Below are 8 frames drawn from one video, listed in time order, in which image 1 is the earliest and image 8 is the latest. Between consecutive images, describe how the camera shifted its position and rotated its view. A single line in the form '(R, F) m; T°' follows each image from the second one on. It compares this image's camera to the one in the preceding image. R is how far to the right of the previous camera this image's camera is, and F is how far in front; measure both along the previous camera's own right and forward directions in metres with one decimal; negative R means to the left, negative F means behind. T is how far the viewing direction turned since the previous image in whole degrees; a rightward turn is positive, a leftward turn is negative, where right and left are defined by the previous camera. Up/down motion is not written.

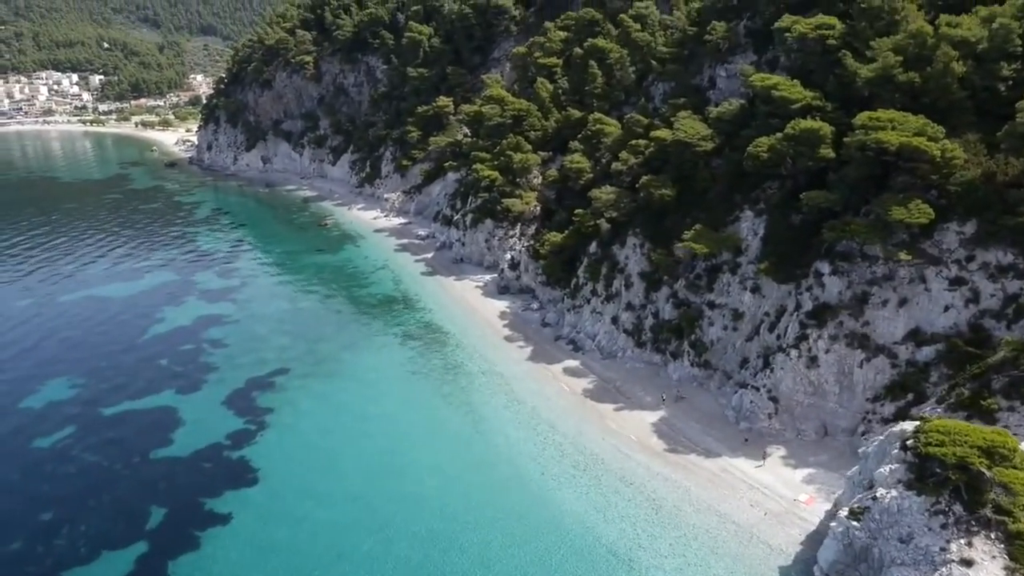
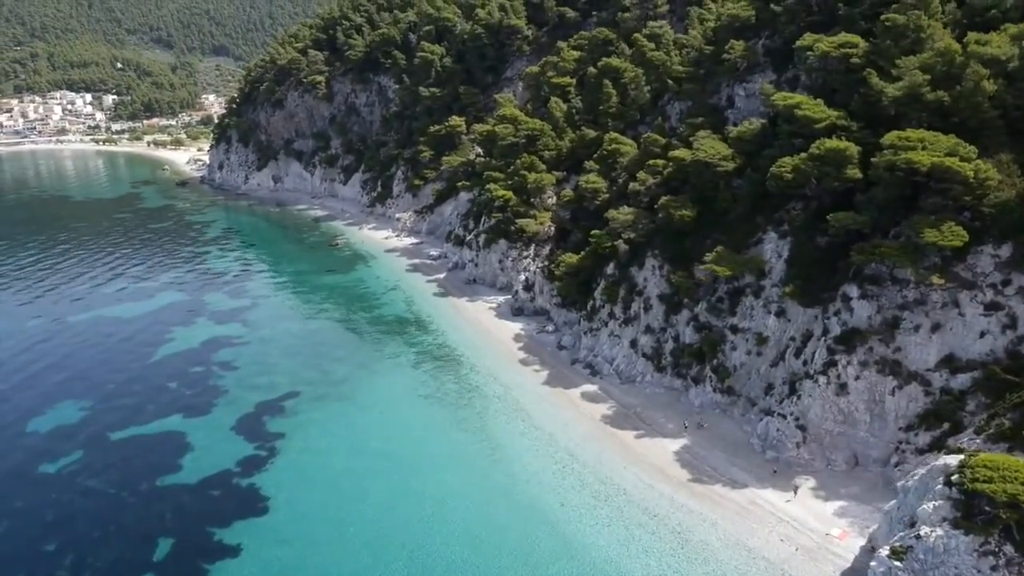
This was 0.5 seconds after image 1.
(-0.5, +0.9) m; -1°
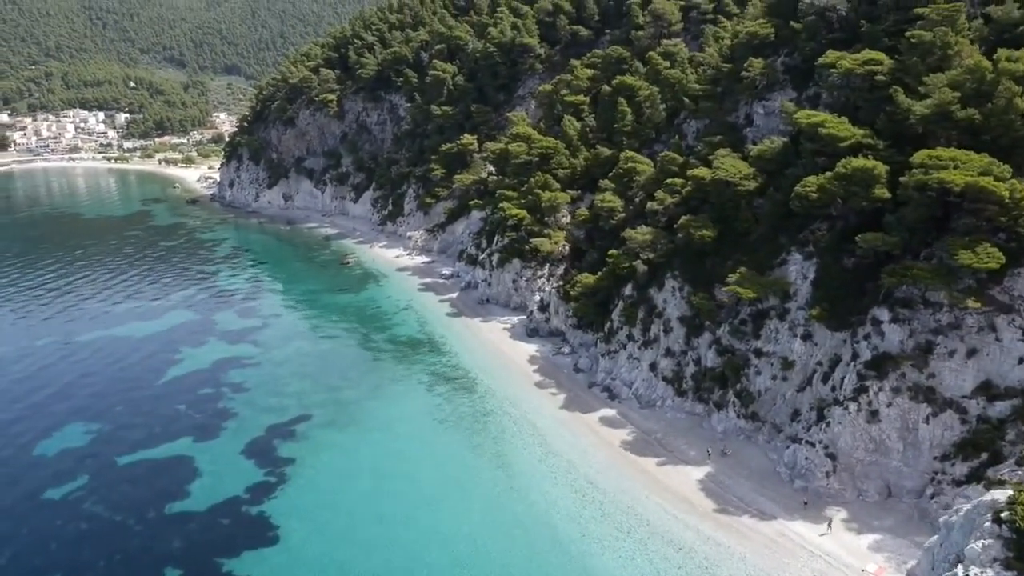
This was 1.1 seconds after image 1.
(-0.5, +0.9) m; -1°
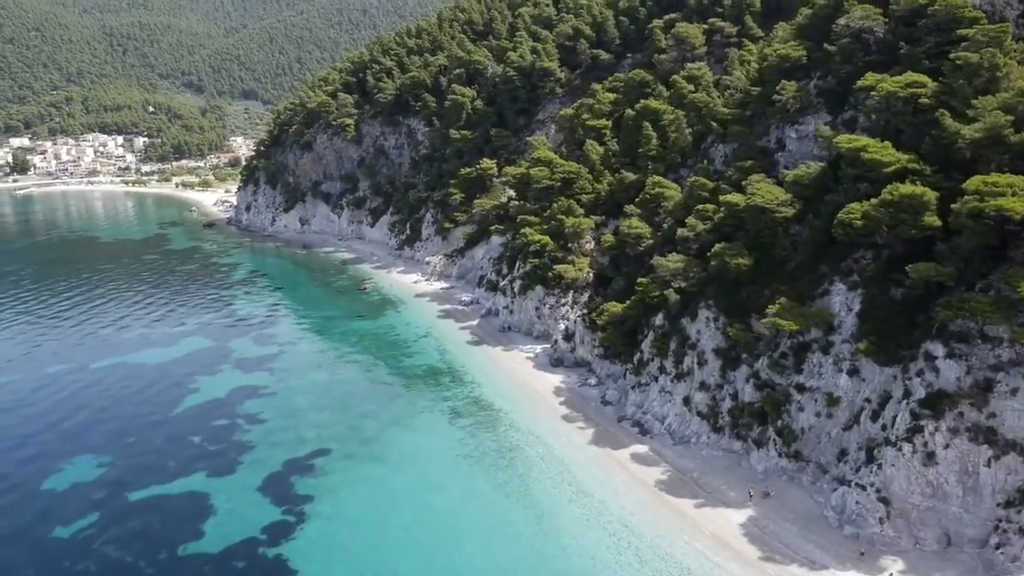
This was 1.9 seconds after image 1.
(-0.8, +1.5) m; -1°
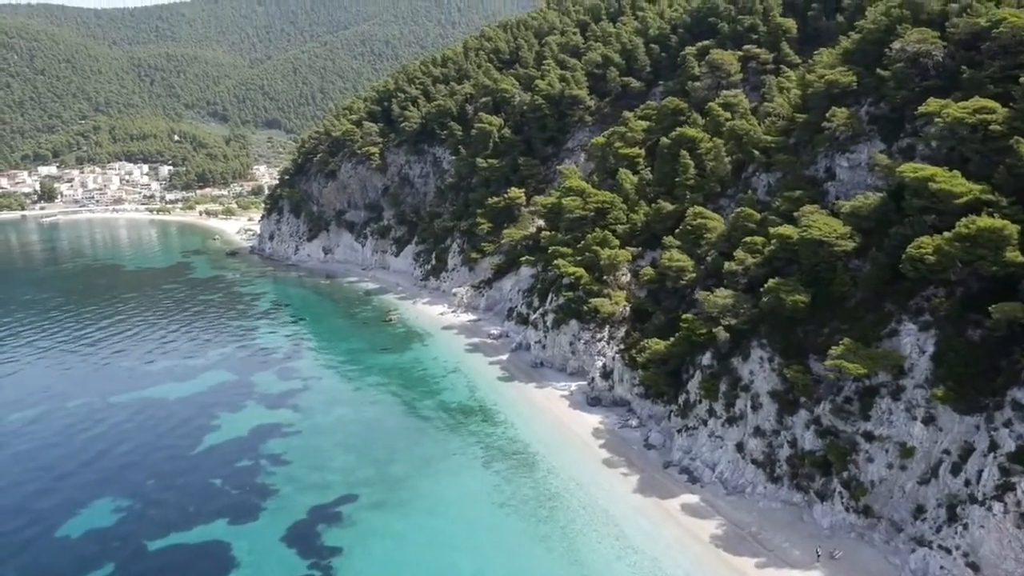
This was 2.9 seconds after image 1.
(-1.2, +2.1) m; -1°
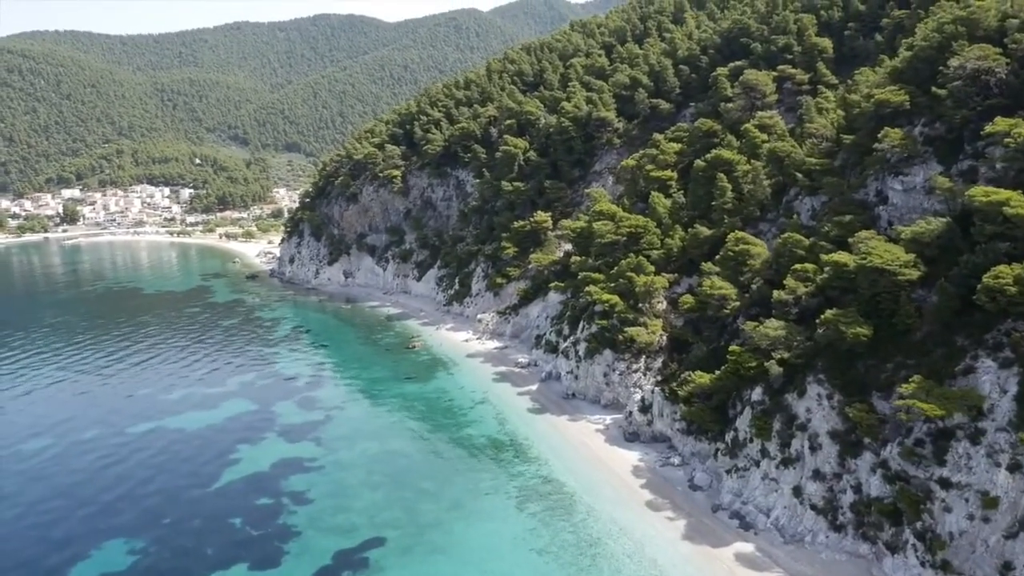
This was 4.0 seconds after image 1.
(-1.1, +2.1) m; -1°
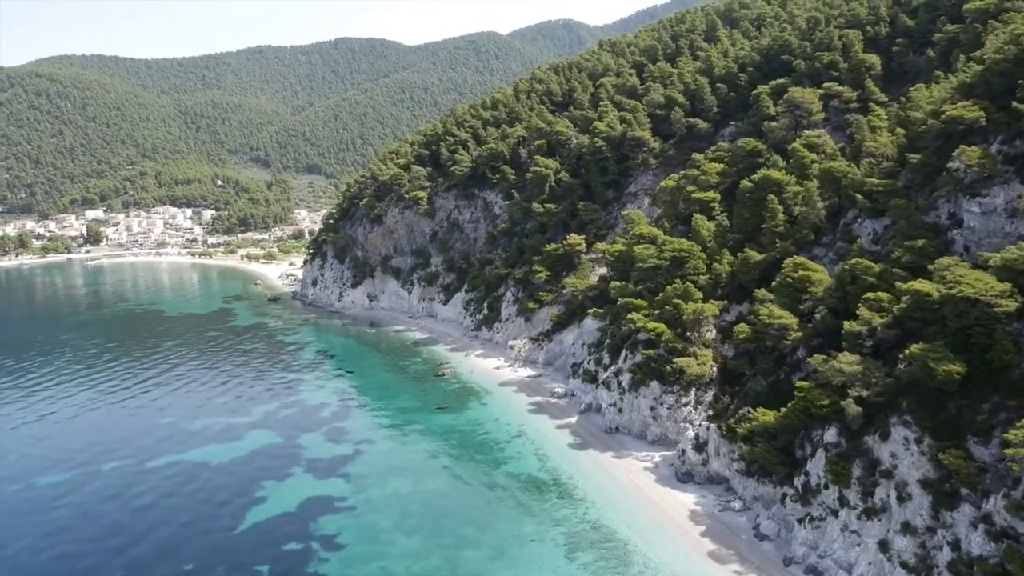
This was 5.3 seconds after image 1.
(-1.6, +2.8) m; -1°
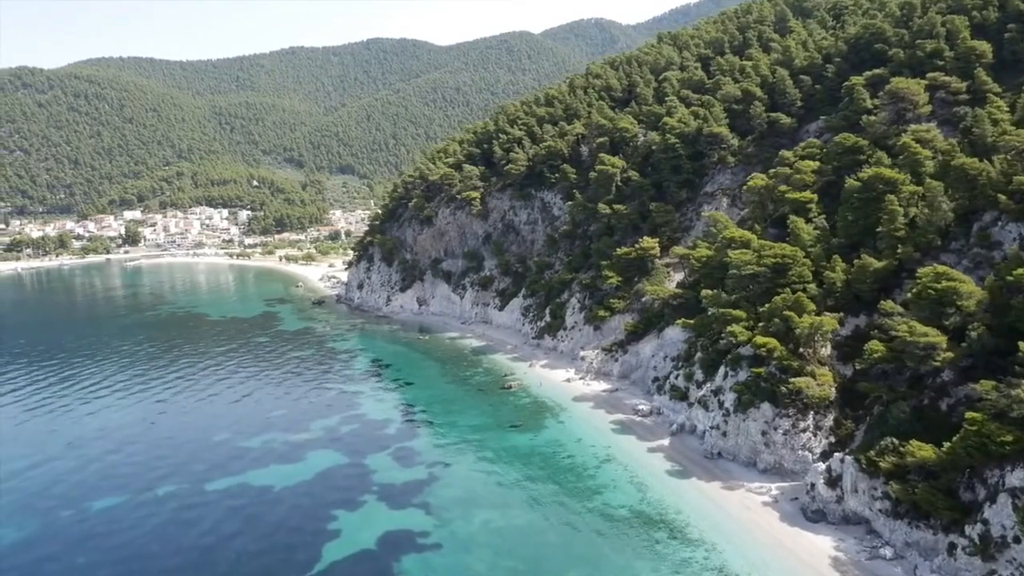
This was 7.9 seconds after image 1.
(-4.1, +4.6) m; -2°
